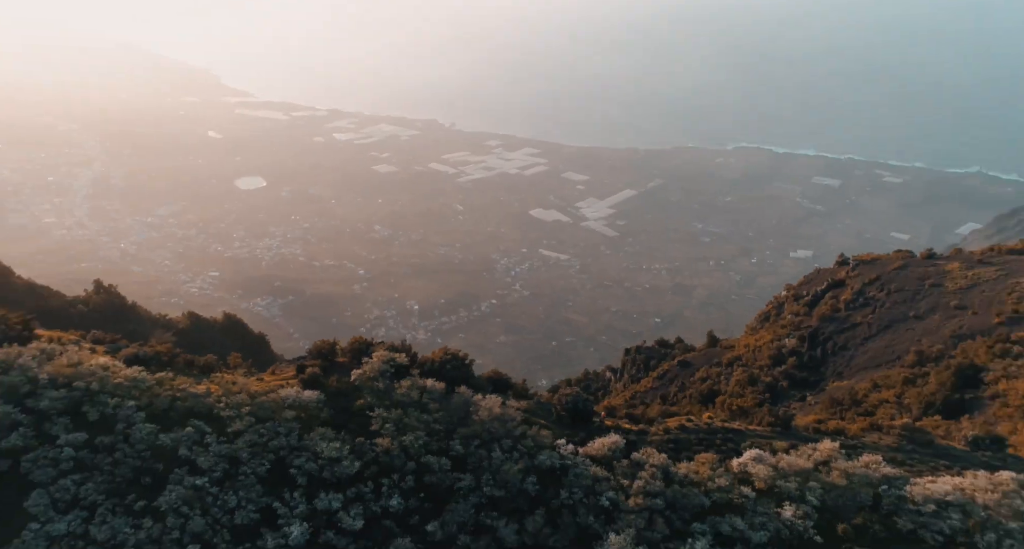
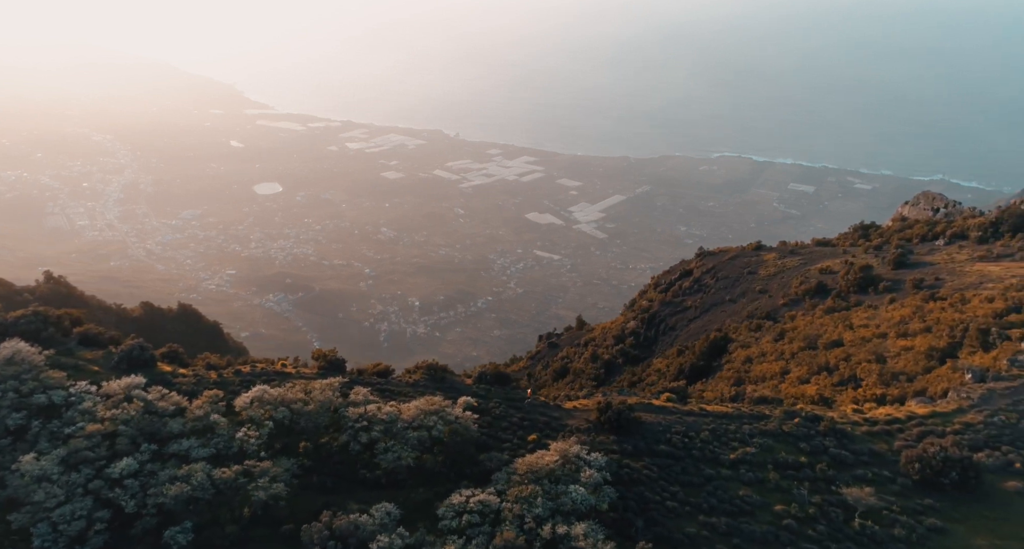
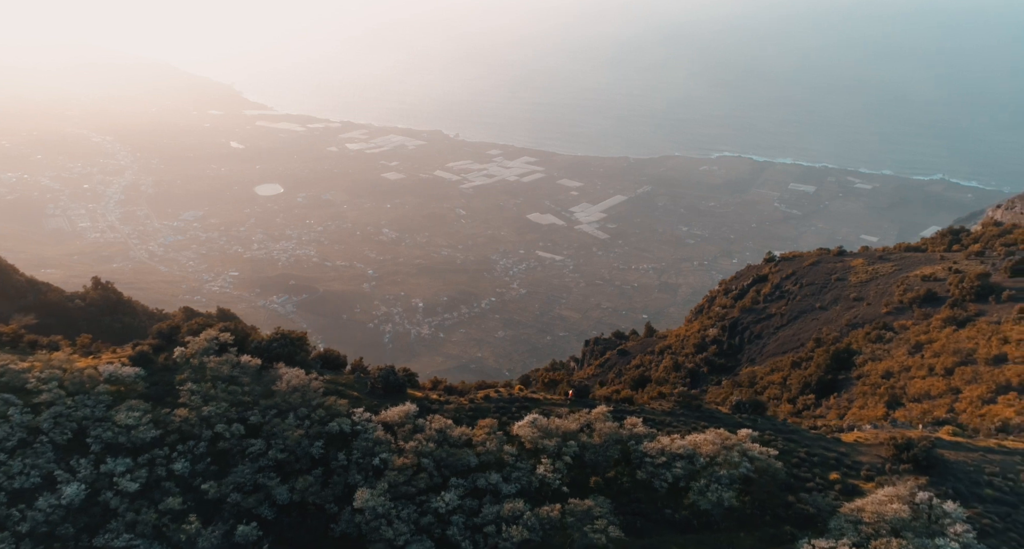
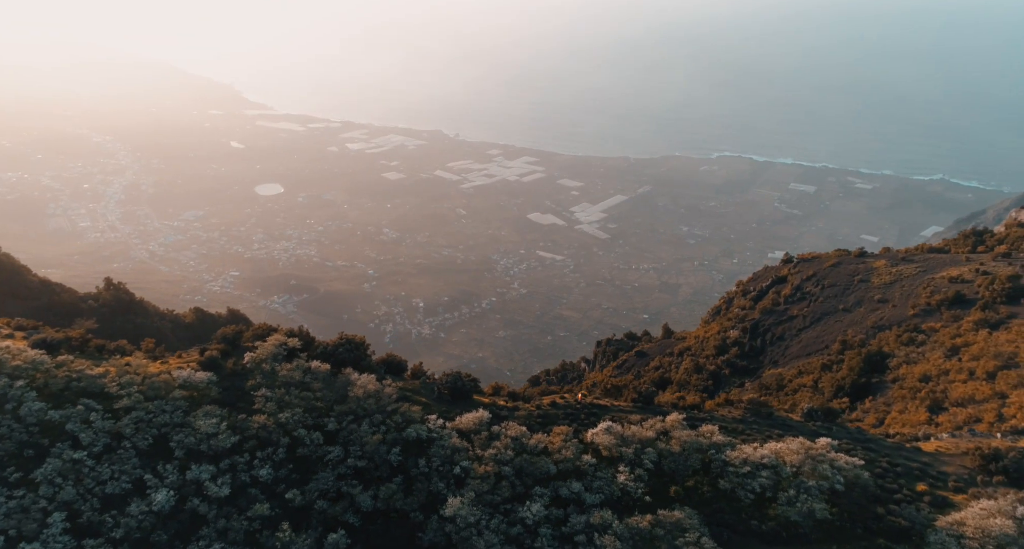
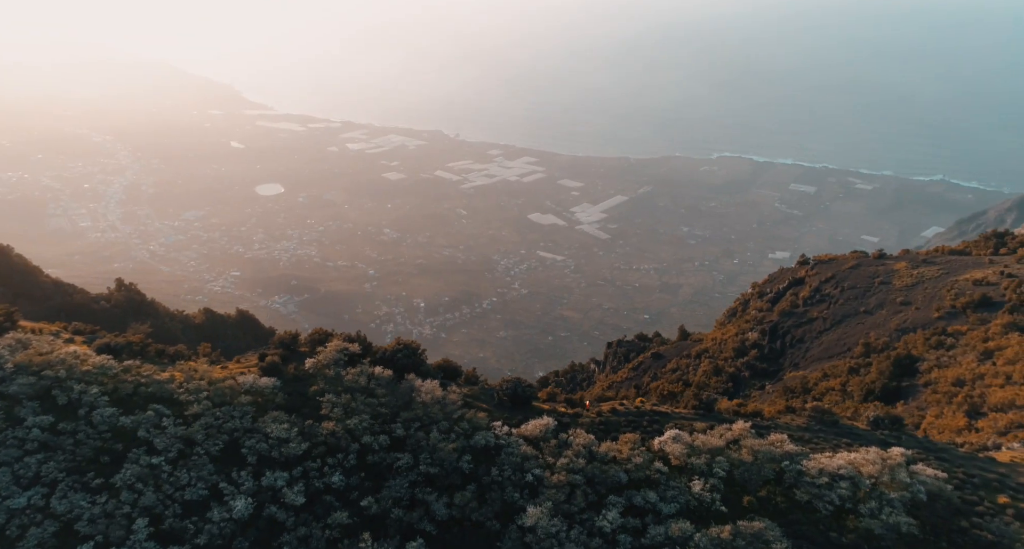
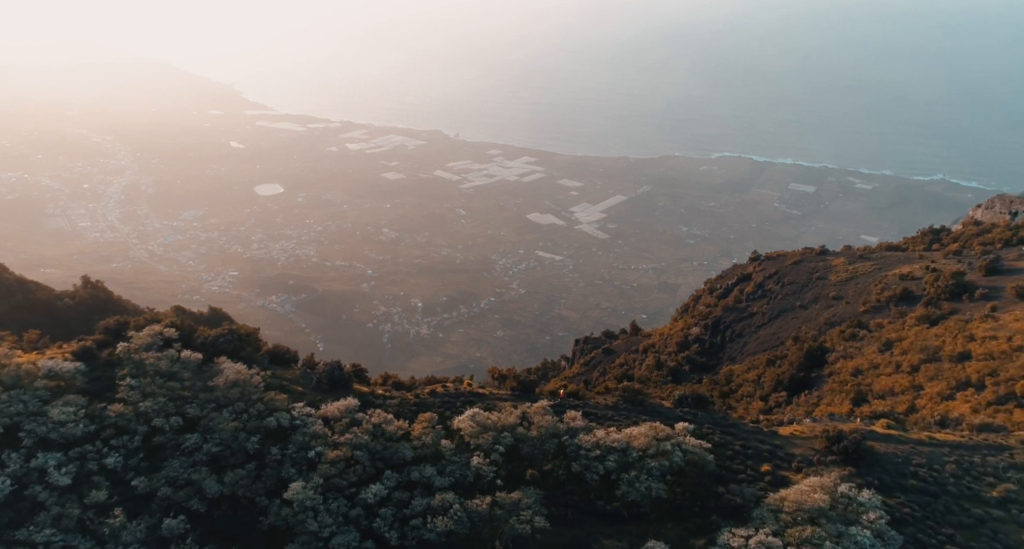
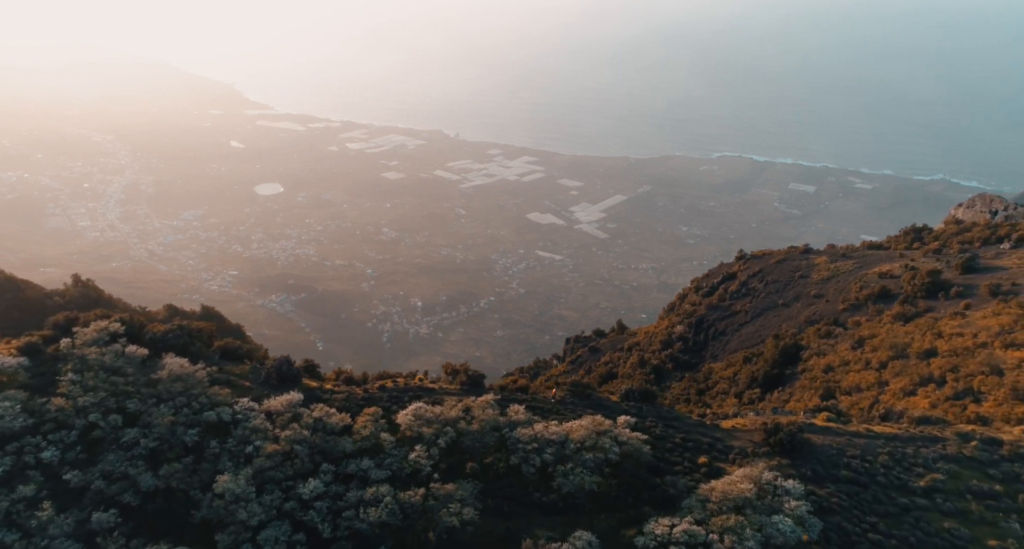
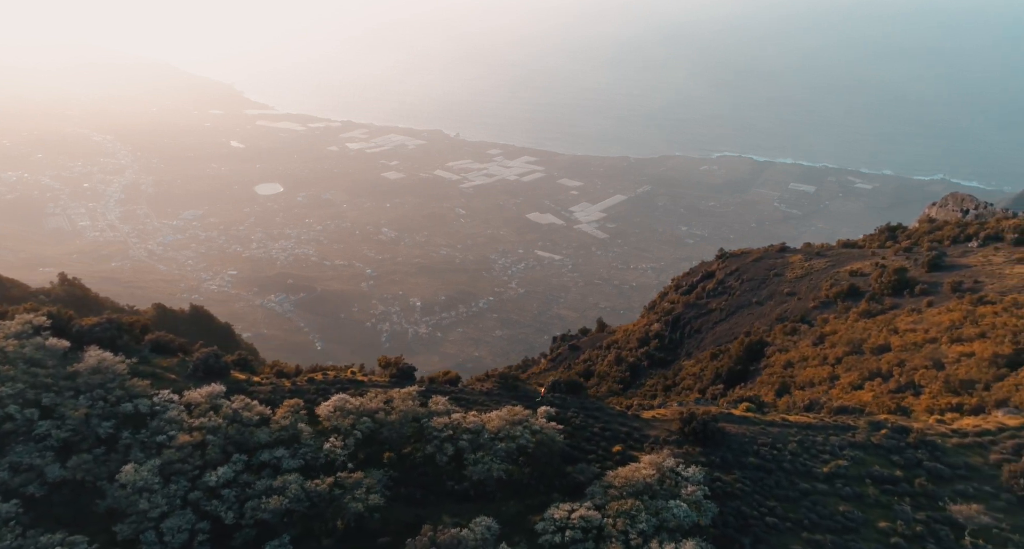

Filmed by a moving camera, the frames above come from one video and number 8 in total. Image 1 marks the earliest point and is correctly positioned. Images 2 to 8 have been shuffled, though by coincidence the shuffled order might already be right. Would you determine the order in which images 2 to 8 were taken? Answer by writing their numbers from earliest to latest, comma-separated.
5, 4, 3, 6, 7, 8, 2
